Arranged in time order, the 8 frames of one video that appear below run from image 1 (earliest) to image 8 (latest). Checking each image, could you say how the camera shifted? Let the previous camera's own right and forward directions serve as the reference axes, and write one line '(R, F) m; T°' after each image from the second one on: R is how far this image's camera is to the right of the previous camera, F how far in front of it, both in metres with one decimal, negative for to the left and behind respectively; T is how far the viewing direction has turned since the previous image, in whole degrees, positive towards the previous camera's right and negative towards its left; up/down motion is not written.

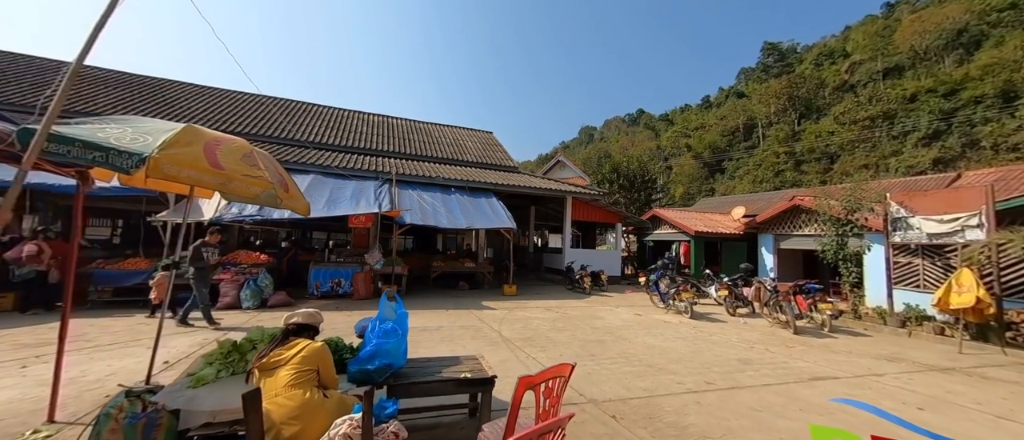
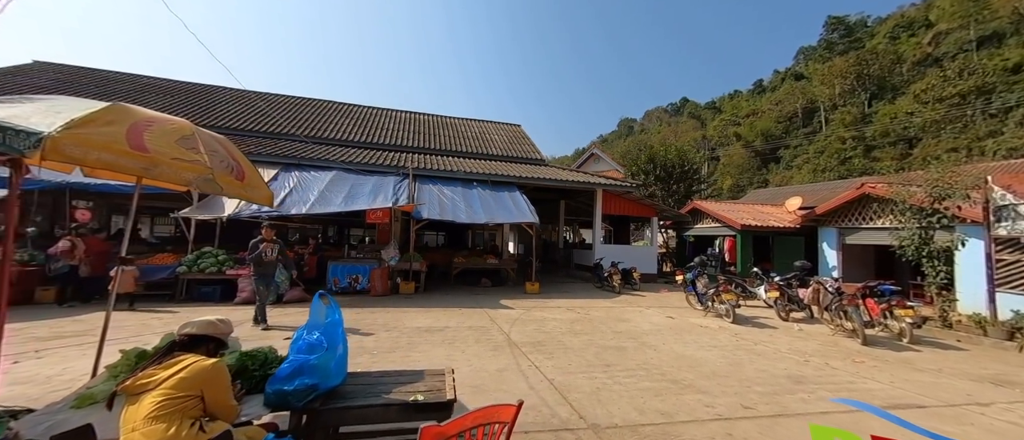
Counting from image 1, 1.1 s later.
(+0.5, +0.6) m; -6°
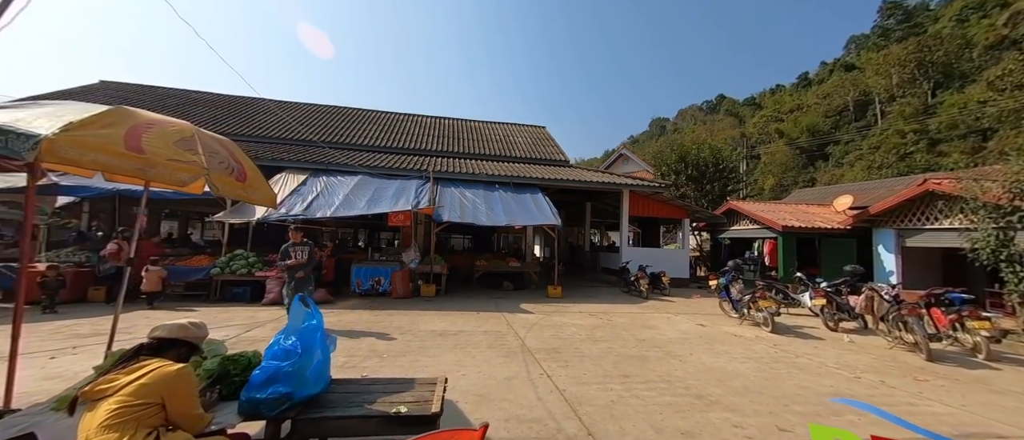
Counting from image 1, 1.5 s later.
(+0.2, +0.2) m; -5°
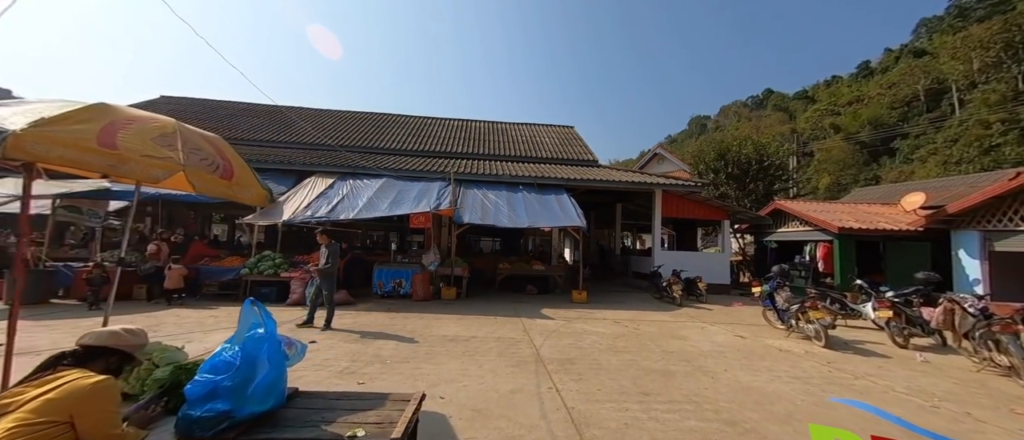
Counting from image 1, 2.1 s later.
(+0.3, +0.3) m; -6°
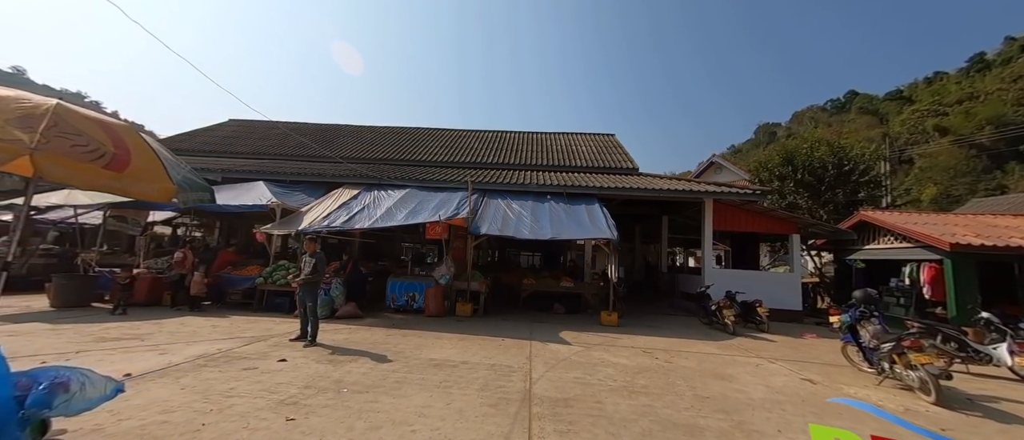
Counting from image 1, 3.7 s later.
(+0.7, +0.8) m; -8°
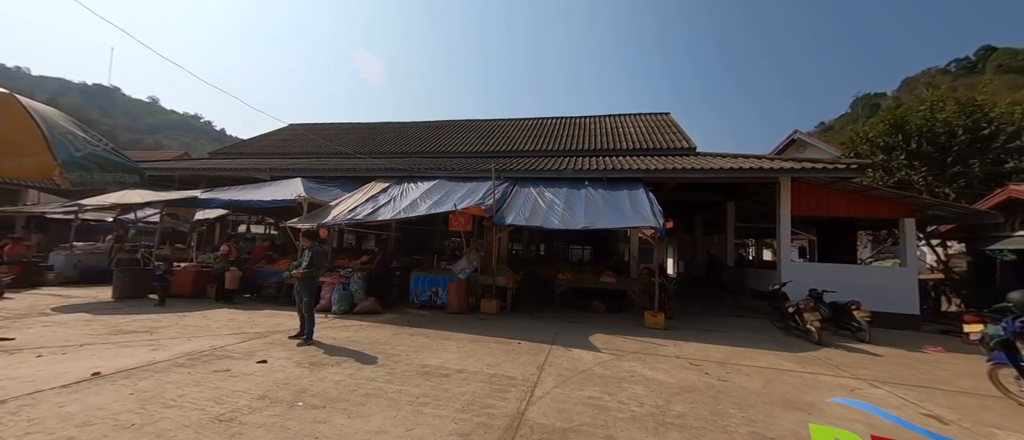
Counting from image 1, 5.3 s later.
(+0.6, +0.9) m; -9°
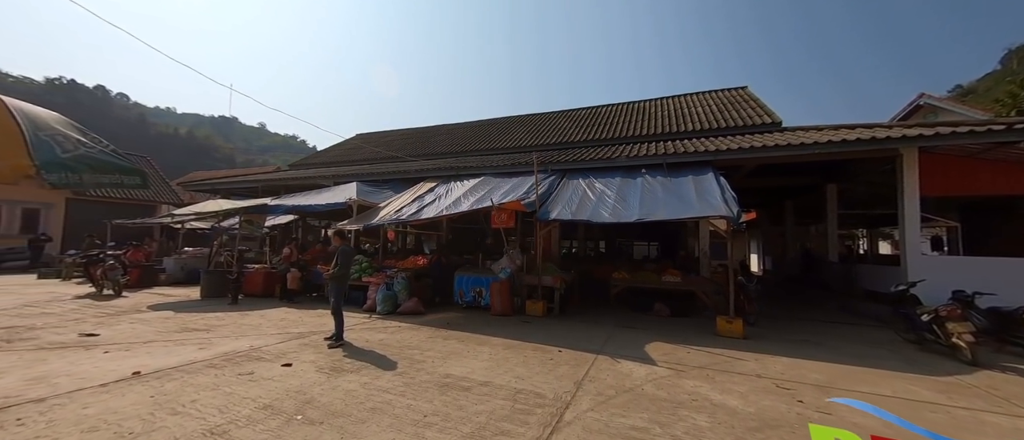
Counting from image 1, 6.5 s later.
(+0.4, +0.6) m; -10°
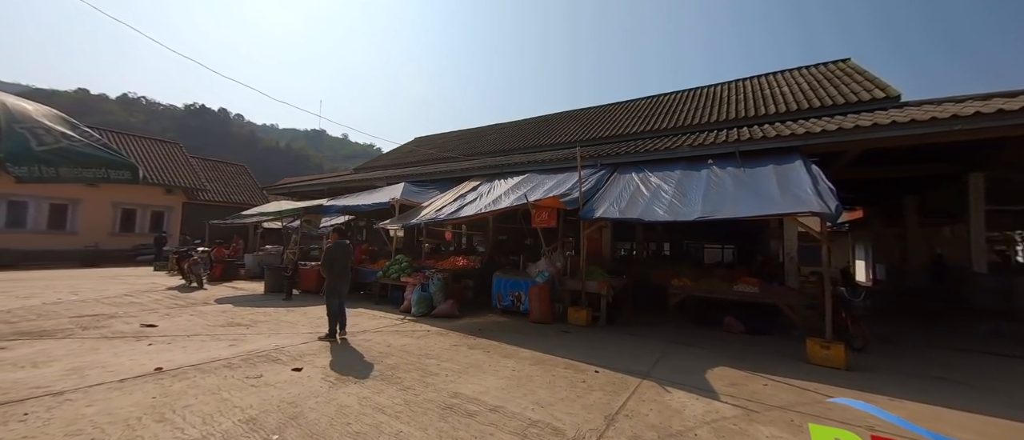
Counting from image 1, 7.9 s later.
(+0.4, +0.6) m; -10°
